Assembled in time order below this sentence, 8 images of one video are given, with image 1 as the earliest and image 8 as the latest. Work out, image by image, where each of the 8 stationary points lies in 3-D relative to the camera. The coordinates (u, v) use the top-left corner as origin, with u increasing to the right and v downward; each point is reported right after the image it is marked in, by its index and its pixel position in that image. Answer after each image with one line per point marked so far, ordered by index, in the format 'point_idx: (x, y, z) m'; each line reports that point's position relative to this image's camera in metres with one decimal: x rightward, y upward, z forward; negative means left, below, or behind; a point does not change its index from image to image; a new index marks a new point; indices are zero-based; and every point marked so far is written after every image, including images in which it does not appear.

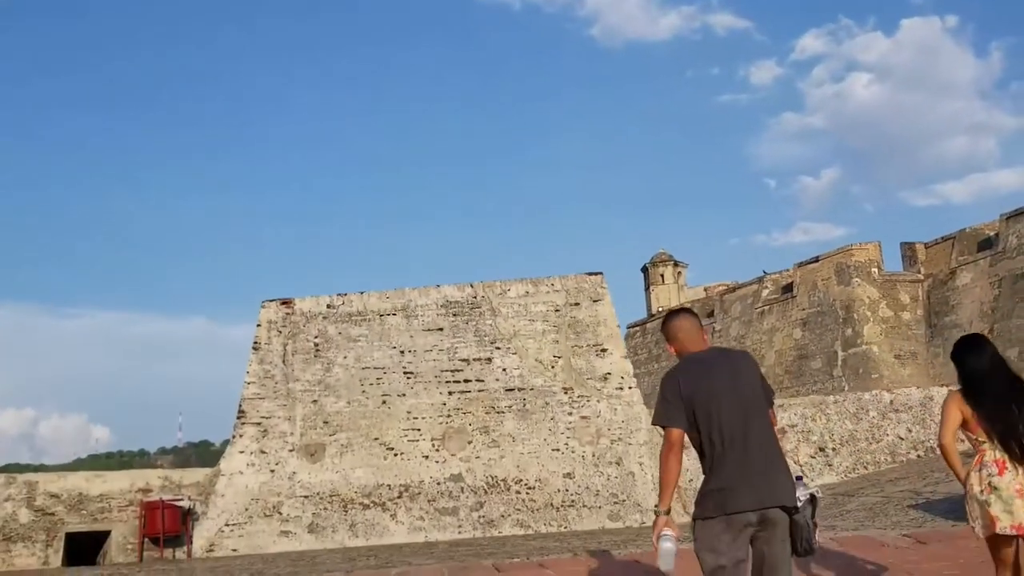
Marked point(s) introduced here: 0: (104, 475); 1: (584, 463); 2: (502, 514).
0: (-4.6, -2.1, +9.5) m
1: (+0.9, -2.2, +10.9) m
2: (-0.1, -2.8, +10.3) m
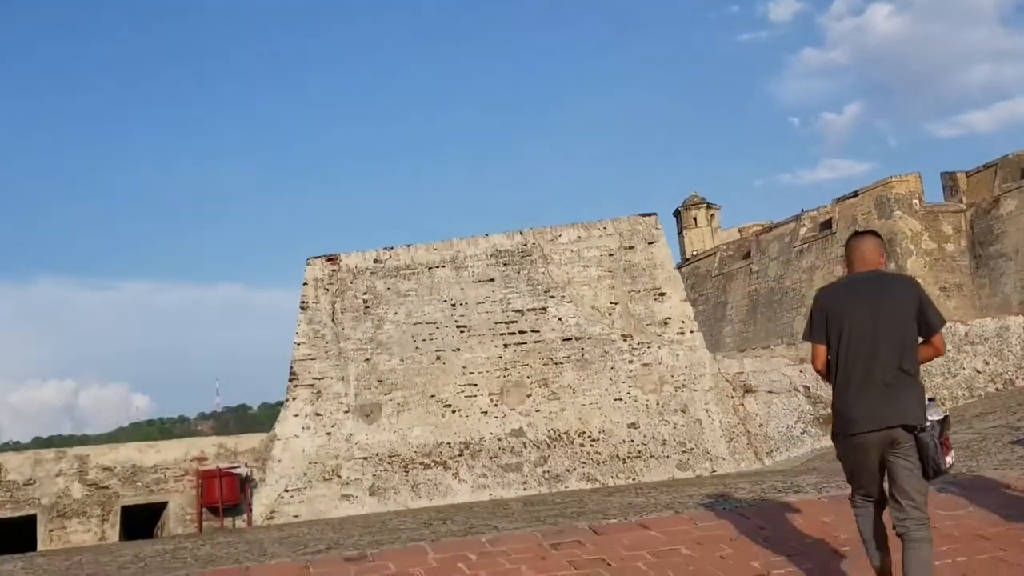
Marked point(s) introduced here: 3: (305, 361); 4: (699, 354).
0: (-3.8, -1.7, +9.2) m
1: (+1.7, -1.5, +10.4) m
2: (+0.7, -2.1, +9.9) m
3: (-2.4, -0.9, +10.0) m
4: (+2.4, -0.8, +10.8) m
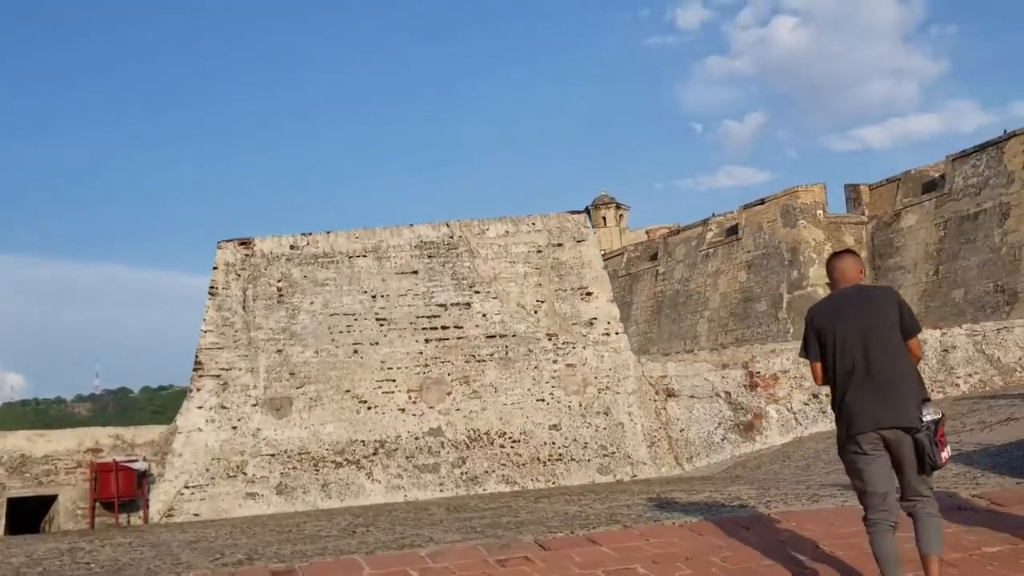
0: (-4.7, -1.5, +8.4) m
1: (+0.7, -1.5, +10.2) m
2: (-0.3, -2.1, +9.6) m
3: (-3.3, -0.7, +9.3) m
4: (+1.4, -0.9, +10.6) m
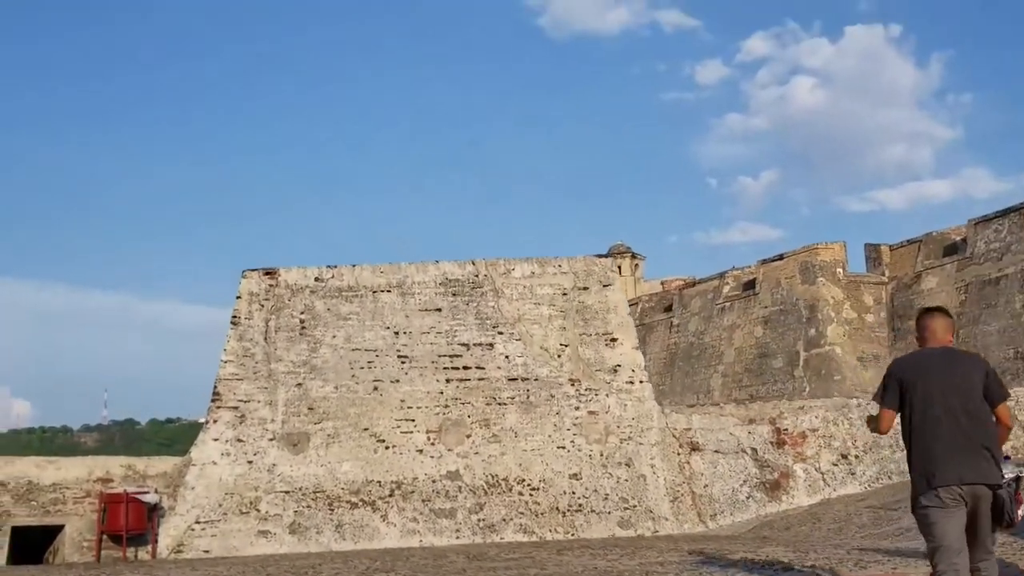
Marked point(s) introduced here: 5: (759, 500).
0: (-4.4, -1.7, +8.2) m
1: (+0.9, -2.0, +9.9) m
2: (-0.1, -2.5, +9.3) m
3: (-3.0, -1.0, +9.1) m
4: (+1.7, -1.5, +10.4) m
5: (+3.0, -2.6, +10.5) m
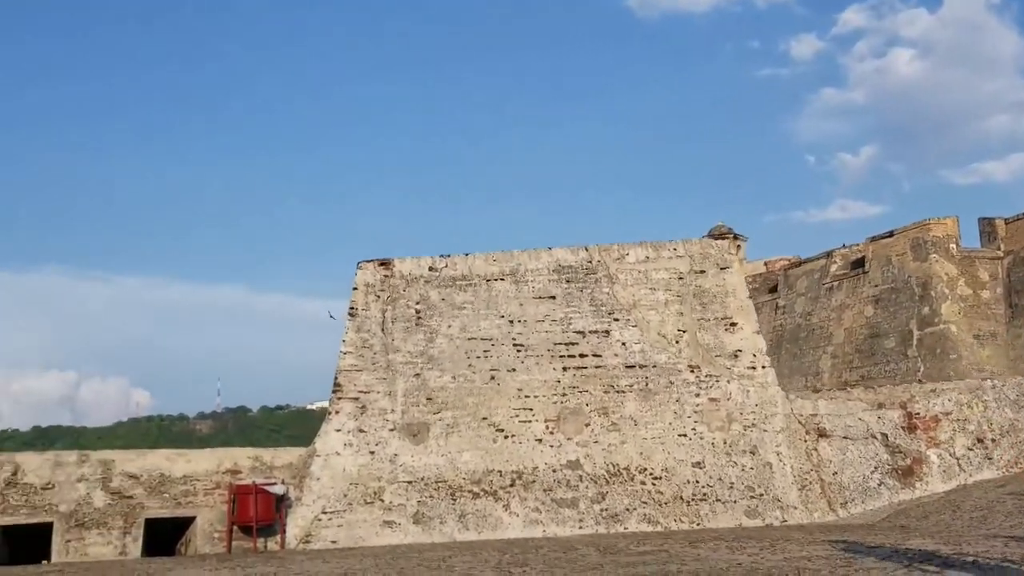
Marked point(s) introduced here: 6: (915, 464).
0: (-3.2, -1.7, +8.5) m
1: (+2.3, -1.8, +9.6) m
2: (+1.2, -2.4, +9.1) m
3: (-1.7, -0.9, +9.2) m
4: (+3.1, -1.2, +10.0) m
5: (+4.5, -2.3, +9.9) m
6: (+4.8, -2.1, +10.1) m
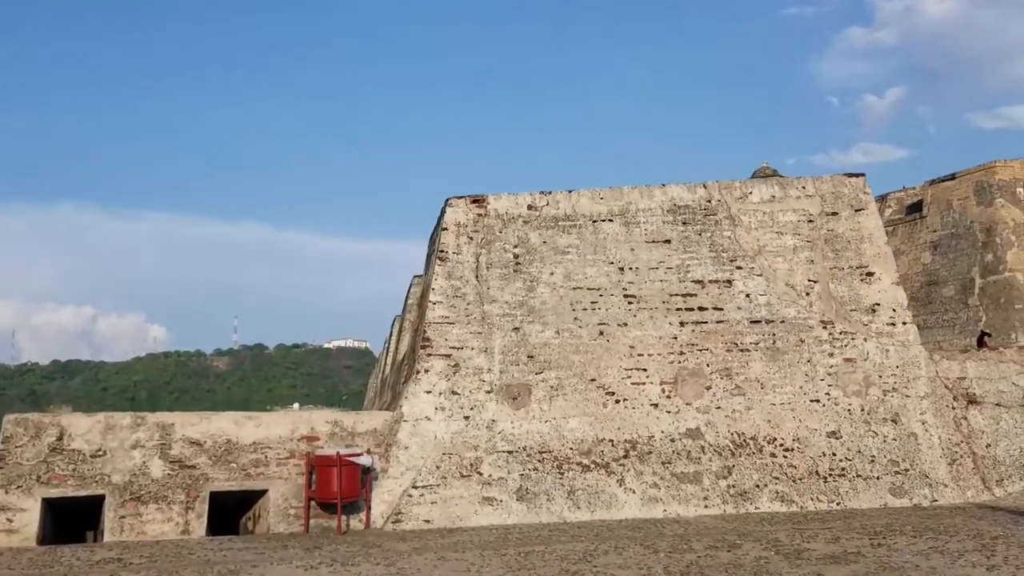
0: (-2.2, -1.1, +7.3) m
1: (+3.4, -1.3, +8.4) m
2: (+2.3, -1.8, +7.9) m
3: (-0.7, -0.3, +8.0) m
4: (+4.1, -0.7, +8.7) m
5: (+5.5, -1.8, +8.7) m
6: (+5.9, -1.6, +8.9) m
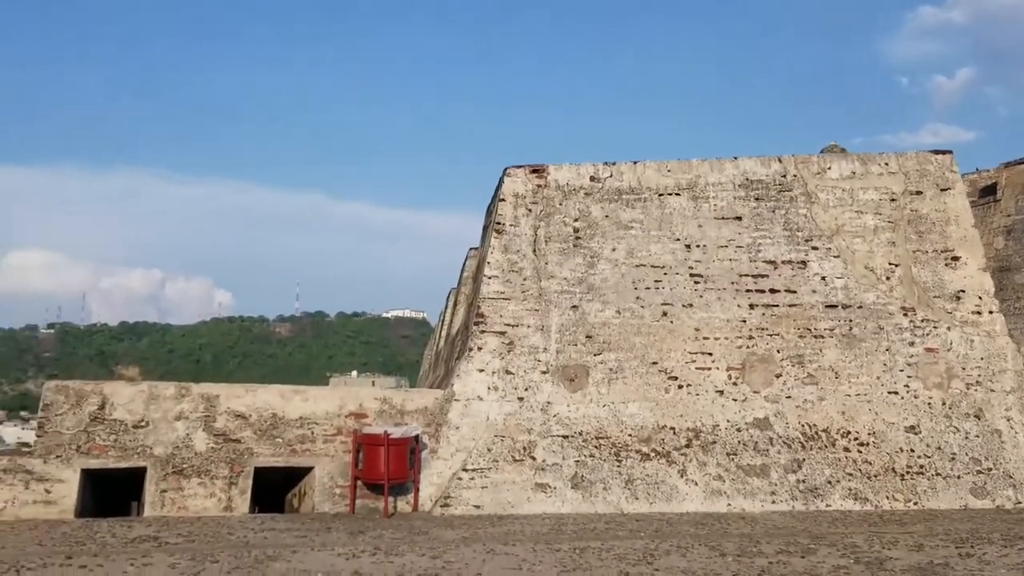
0: (-1.7, -0.9, +7.1) m
1: (+3.9, -1.2, +7.8) m
2: (+2.8, -1.7, +7.4) m
3: (-0.2, -0.1, +7.6) m
4: (+4.7, -0.5, +8.0) m
5: (+6.0, -1.7, +8.0) m
6: (+6.4, -1.5, +8.1) m
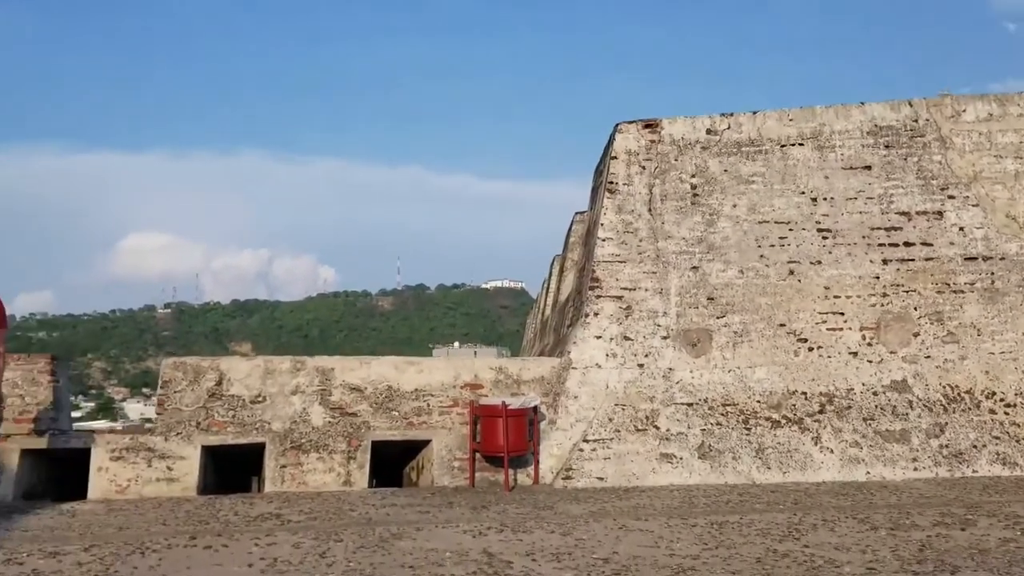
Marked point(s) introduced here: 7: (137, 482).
0: (-0.7, -0.6, +7.0) m
1: (+4.9, -0.7, +7.0) m
2: (+3.8, -1.3, +6.8) m
3: (+0.8, +0.2, +7.3) m
4: (+5.7, 0.0, +7.2) m
5: (+7.1, -1.2, +7.0) m
6: (+7.5, -0.9, +7.1) m
7: (-2.8, -1.5, +6.4) m
